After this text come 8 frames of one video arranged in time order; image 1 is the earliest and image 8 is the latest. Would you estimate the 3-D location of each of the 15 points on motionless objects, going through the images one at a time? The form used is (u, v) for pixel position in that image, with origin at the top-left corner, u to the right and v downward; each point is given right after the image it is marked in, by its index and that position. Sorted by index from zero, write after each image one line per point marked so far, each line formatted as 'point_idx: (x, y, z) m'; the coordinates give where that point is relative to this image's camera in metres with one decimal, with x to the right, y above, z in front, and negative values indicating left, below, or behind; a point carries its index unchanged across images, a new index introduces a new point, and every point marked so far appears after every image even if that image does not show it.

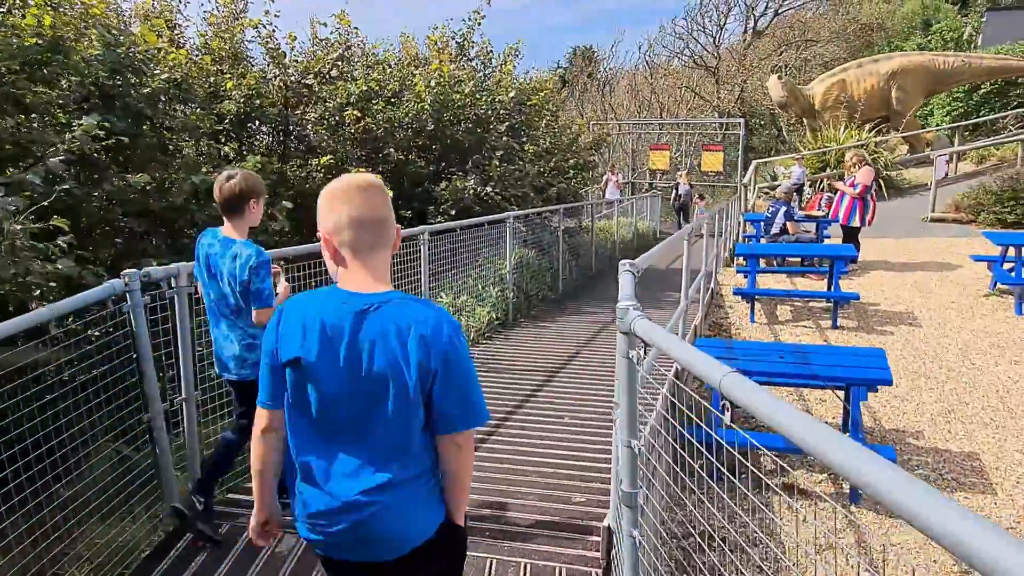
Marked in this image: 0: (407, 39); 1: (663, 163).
0: (-1.3, +3.1, +9.2) m
1: (+4.0, +3.3, +19.5) m
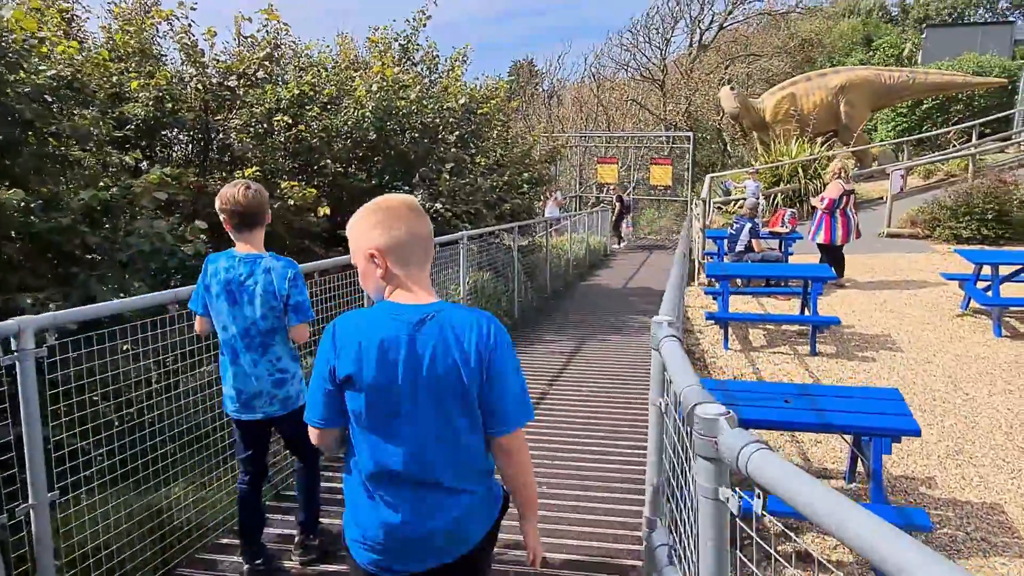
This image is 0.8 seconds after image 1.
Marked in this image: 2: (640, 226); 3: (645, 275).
0: (-1.9, +2.8, +8.4) m
1: (+2.6, +2.9, +19.0) m
2: (+3.4, +1.7, +19.7) m
3: (+2.4, +0.2, +13.1) m
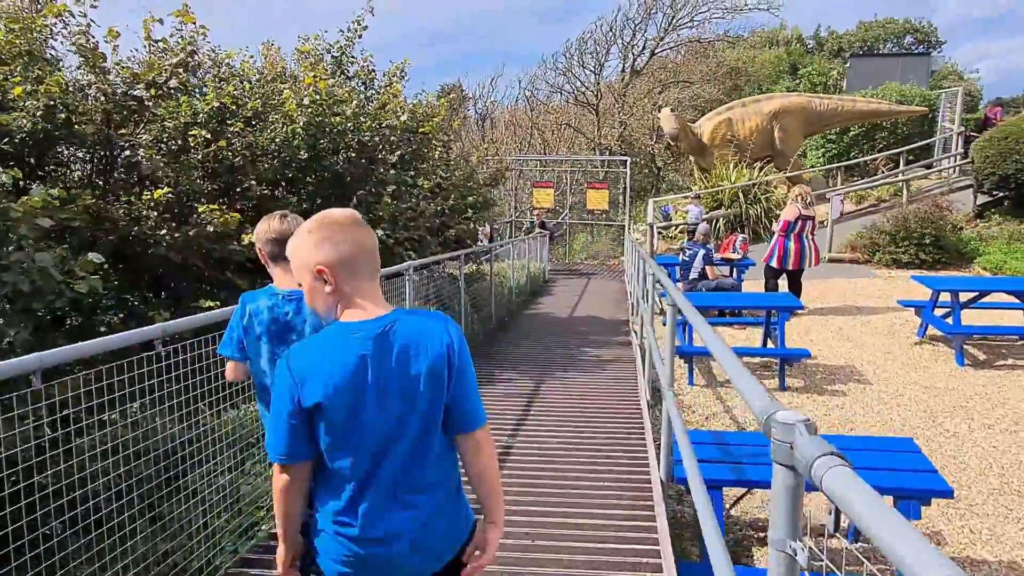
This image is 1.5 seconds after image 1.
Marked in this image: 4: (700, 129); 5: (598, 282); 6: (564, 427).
0: (-2.5, +2.5, +7.6) m
1: (+0.9, +2.2, +18.7) m
2: (+1.7, +1.0, +19.4) m
3: (+1.3, -0.2, +12.6) m
4: (+3.9, +3.3, +15.4) m
5: (+1.8, +0.1, +15.7) m
6: (+0.4, -1.0, +5.3) m
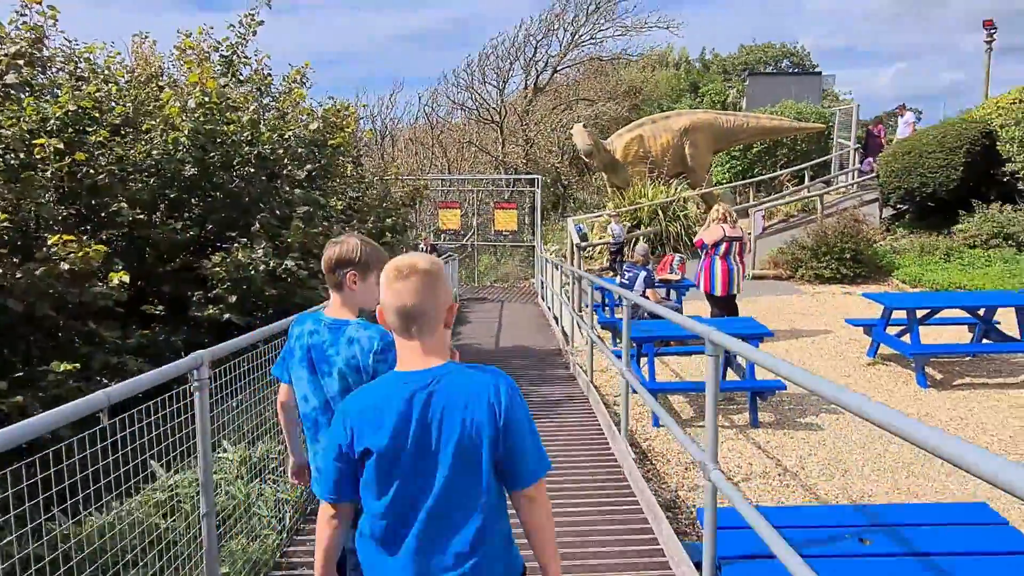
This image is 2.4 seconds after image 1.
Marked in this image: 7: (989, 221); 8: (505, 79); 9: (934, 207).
0: (-3.2, +2.1, +6.4) m
1: (-1.4, +1.6, +17.8) m
2: (-0.7, +0.4, +18.6) m
3: (0.0, -0.7, +11.8) m
4: (+2.0, +2.9, +15.0) m
5: (0.0, -0.4, +14.9) m
6: (+0.1, -1.2, +4.3) m
7: (+7.8, +1.1, +11.9) m
8: (-0.2, +5.7, +19.8) m
9: (+7.4, +1.4, +12.8) m
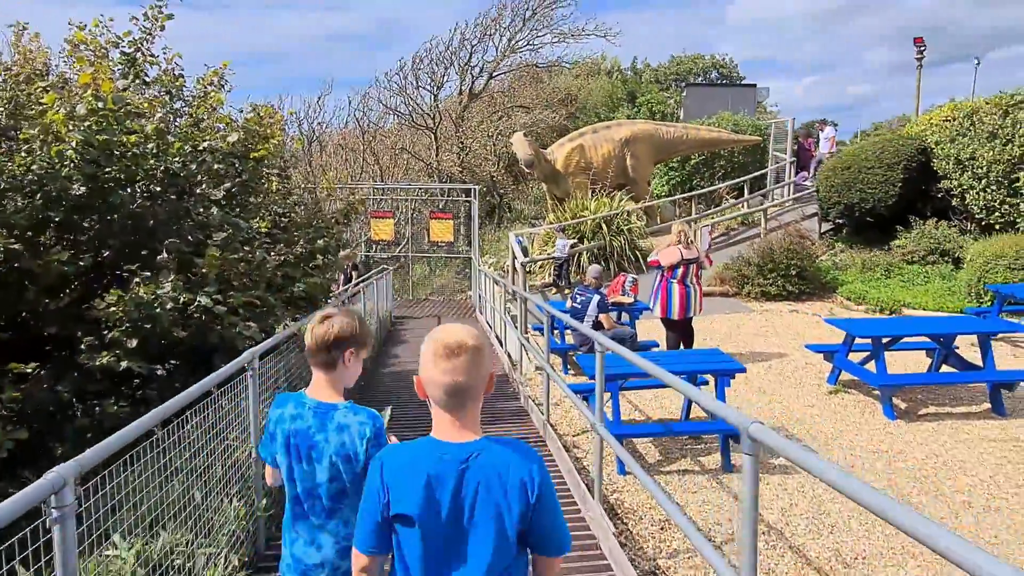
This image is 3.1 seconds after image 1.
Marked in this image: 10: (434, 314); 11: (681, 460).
0: (-3.6, +1.8, +5.4) m
1: (-2.9, +1.3, +16.9) m
2: (-2.2, 0.0, +17.8) m
3: (-0.9, -0.9, +11.1) m
4: (+0.8, +2.6, +14.5) m
5: (-1.2, -0.7, +14.2) m
6: (-0.1, -1.4, +3.7) m
7: (+6.8, +0.8, +12.0) m
8: (-1.9, +5.3, +19.1) m
9: (+6.3, +1.1, +12.8) m
10: (-1.7, -0.5, +15.5) m
11: (+1.3, -1.3, +5.6) m
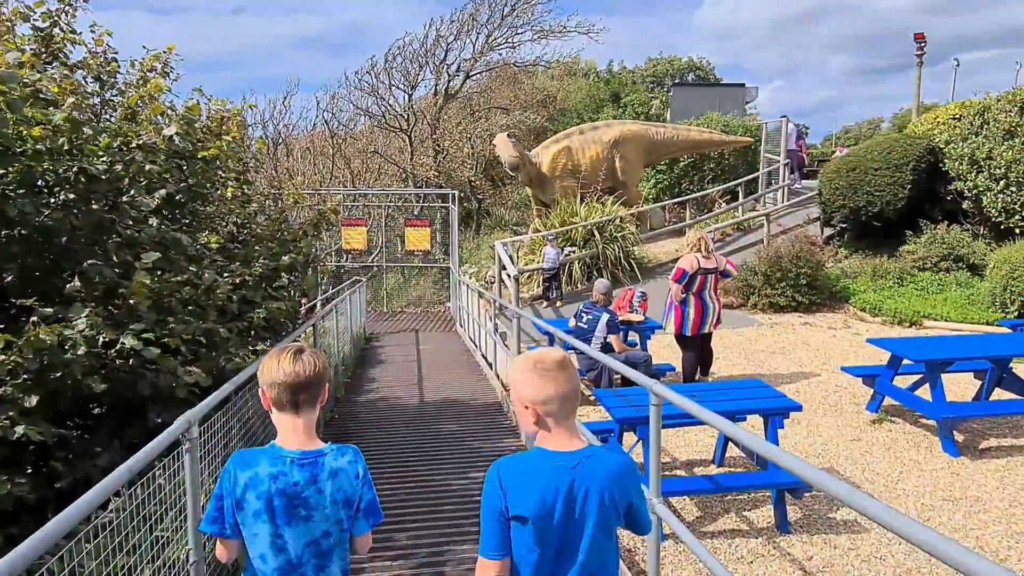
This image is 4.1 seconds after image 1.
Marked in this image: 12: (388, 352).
0: (-3.6, +1.6, +4.3) m
1: (-3.3, +1.0, +15.8) m
2: (-2.7, -0.2, +16.7) m
3: (-1.1, -1.2, +10.1) m
4: (+0.5, +2.4, +13.6) m
5: (-1.5, -0.9, +13.1) m
6: (+0.1, -1.6, +2.7) m
7: (+6.6, +0.7, +11.3) m
8: (-2.5, +5.1, +18.1) m
9: (+6.1, +1.0, +12.1) m
10: (-2.0, -0.8, +14.5) m
11: (+1.4, -1.5, +4.7) m
12: (-2.0, -1.0, +11.9) m
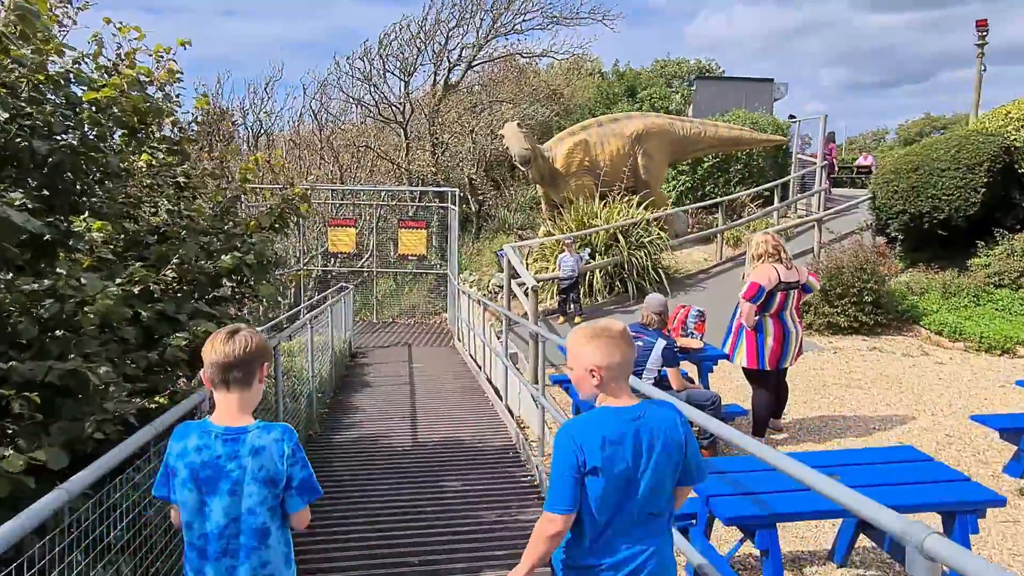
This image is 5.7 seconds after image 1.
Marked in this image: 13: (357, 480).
0: (-3.3, +1.6, +2.7) m
1: (-3.2, +0.9, +14.2) m
2: (-2.6, -0.4, +15.1) m
3: (-1.0, -1.3, +8.4) m
4: (+0.6, +2.2, +12.0) m
5: (-1.4, -1.1, +11.5) m
6: (+0.2, -1.7, +1.1) m
7: (+6.7, +0.4, +9.8) m
8: (-2.3, +4.9, +16.5) m
9: (+6.2, +0.7, +10.5) m
10: (-1.9, -1.0, +12.8) m
11: (+1.5, -1.6, +3.0) m
12: (-1.9, -1.2, +10.2) m
13: (-1.3, -1.6, +5.9) m
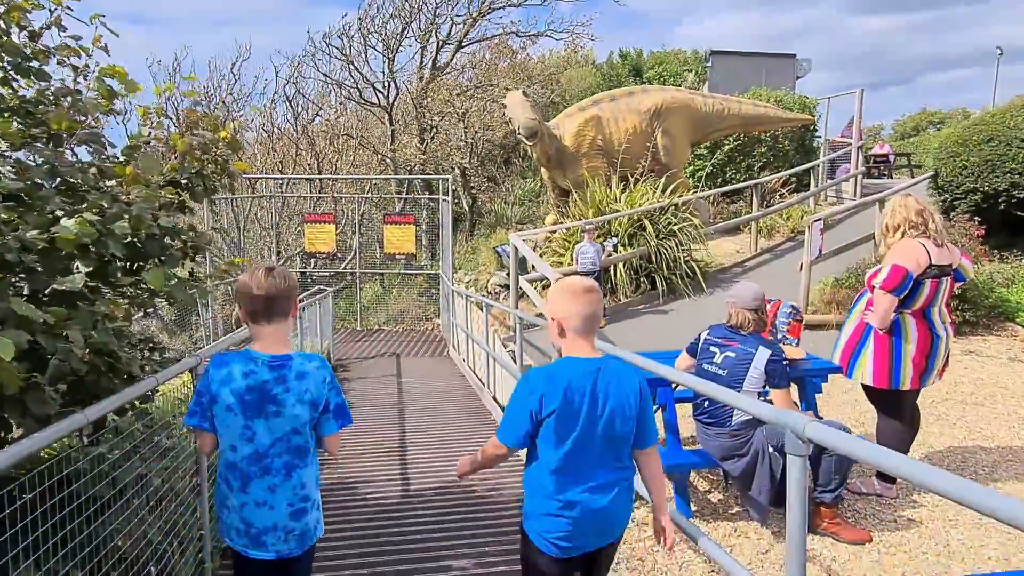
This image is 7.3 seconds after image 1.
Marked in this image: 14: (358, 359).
0: (-3.2, +1.6, +1.0) m
1: (-3.2, +0.8, +12.5) m
2: (-2.6, -0.5, +13.4) m
3: (-0.8, -1.3, +6.8) m
4: (+0.6, +2.2, +10.4) m
5: (-1.3, -1.1, +9.8) m
6: (+0.5, -1.6, -0.6) m
7: (+6.8, +0.6, +8.2) m
8: (-2.4, +4.8, +14.9) m
9: (+6.3, +0.9, +9.0) m
10: (-1.8, -1.0, +11.2) m
11: (+1.8, -1.5, +1.4) m
12: (-1.8, -1.2, +8.5) m
13: (-1.1, -1.5, +4.2) m
14: (-2.2, -1.0, +10.7) m
